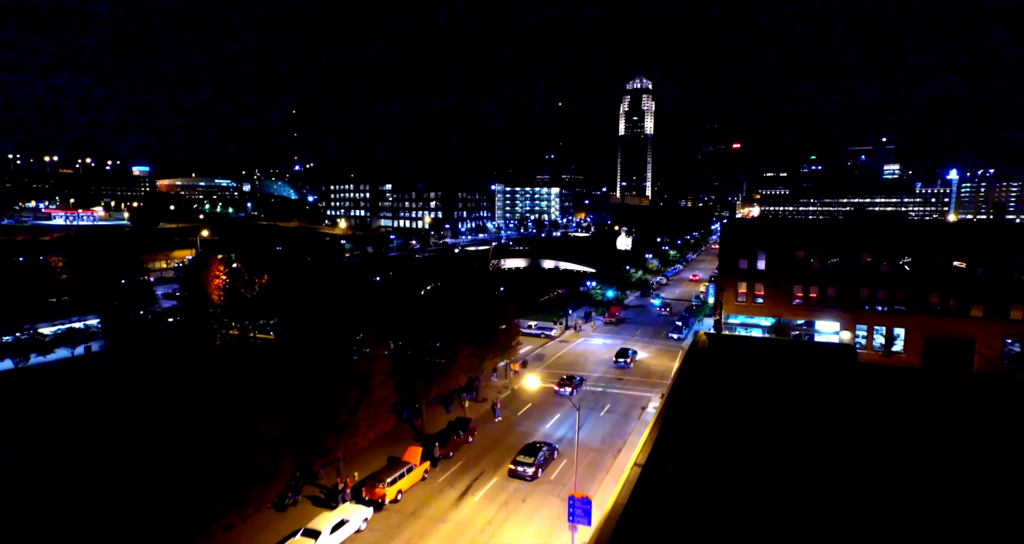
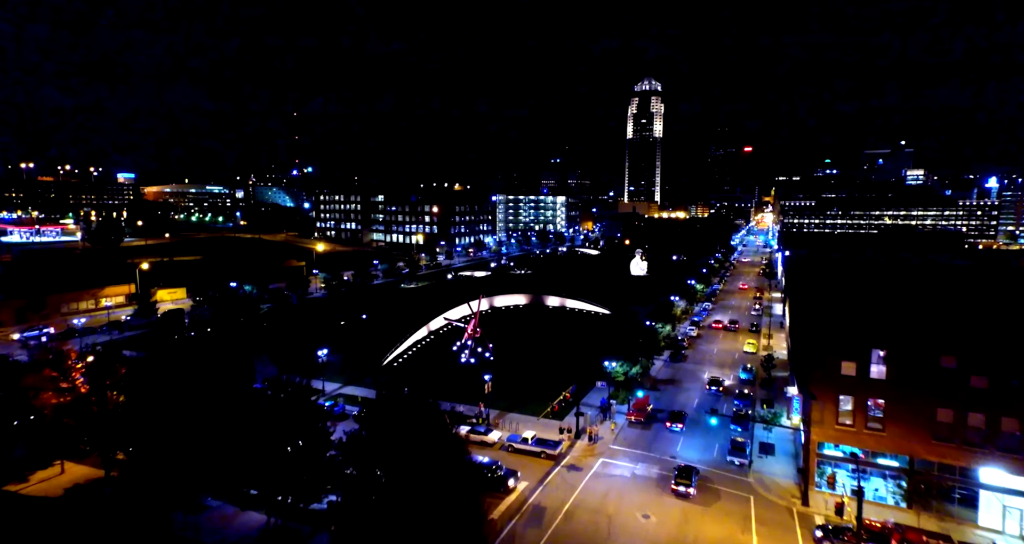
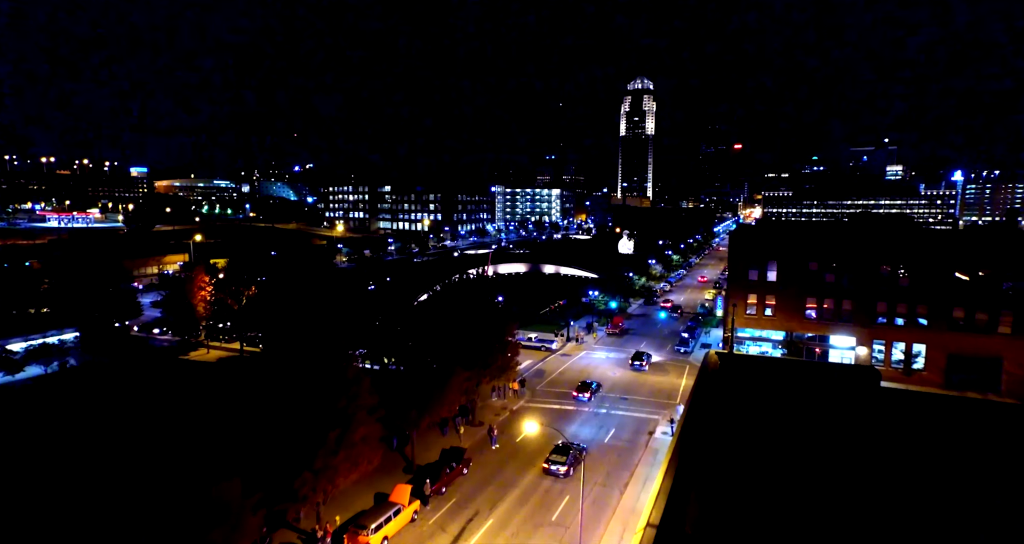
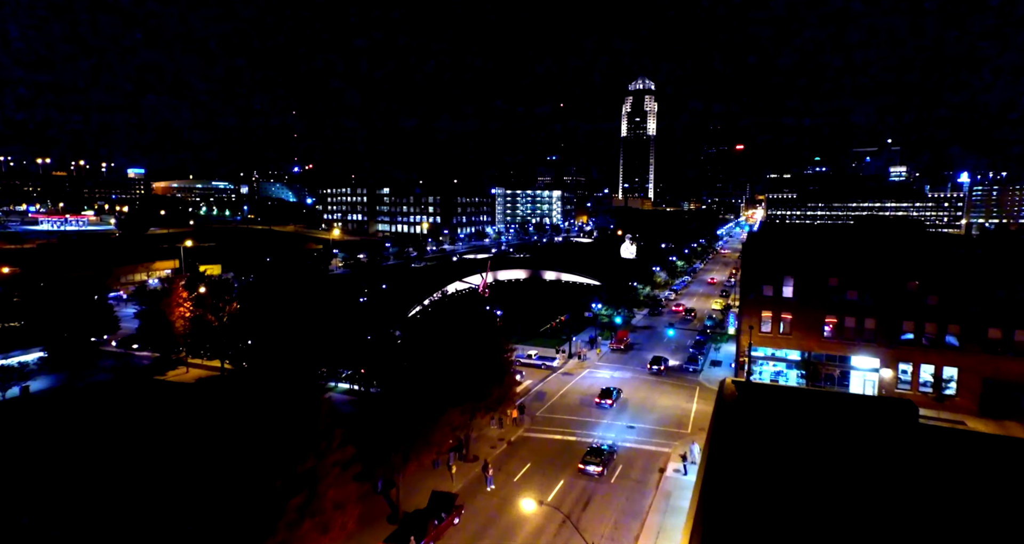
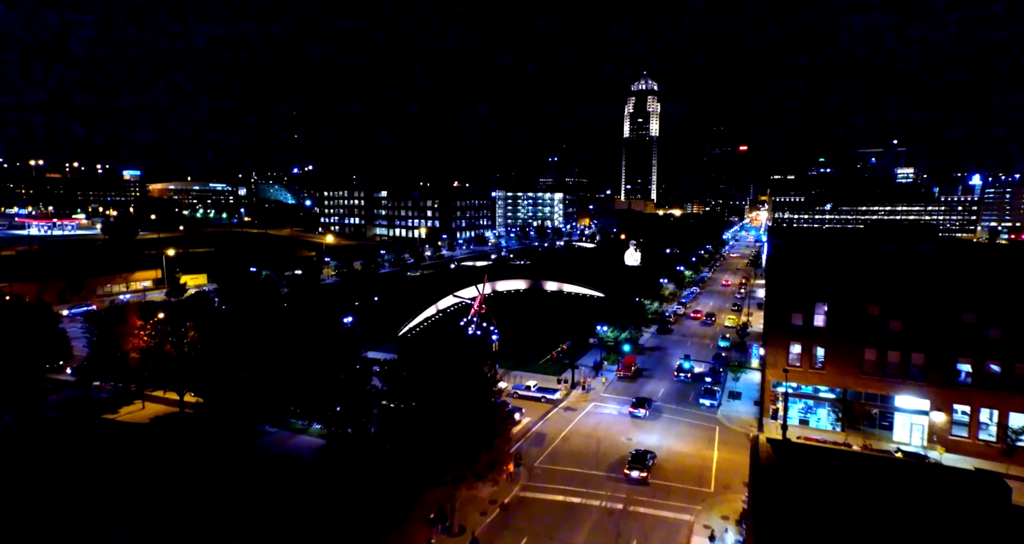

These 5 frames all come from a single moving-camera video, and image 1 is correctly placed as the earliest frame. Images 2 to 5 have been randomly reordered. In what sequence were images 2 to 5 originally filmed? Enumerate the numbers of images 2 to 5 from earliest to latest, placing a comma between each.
3, 4, 5, 2
